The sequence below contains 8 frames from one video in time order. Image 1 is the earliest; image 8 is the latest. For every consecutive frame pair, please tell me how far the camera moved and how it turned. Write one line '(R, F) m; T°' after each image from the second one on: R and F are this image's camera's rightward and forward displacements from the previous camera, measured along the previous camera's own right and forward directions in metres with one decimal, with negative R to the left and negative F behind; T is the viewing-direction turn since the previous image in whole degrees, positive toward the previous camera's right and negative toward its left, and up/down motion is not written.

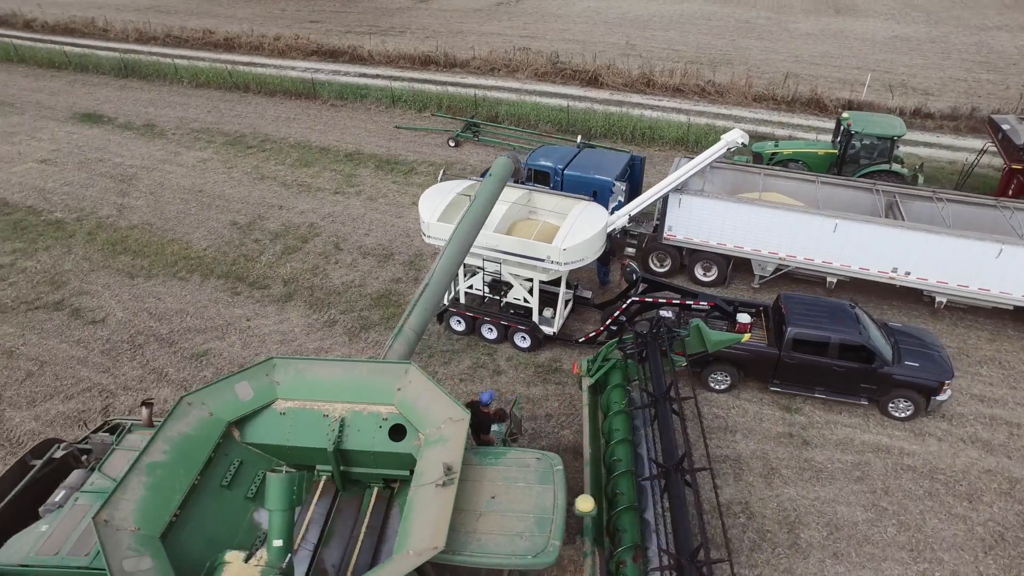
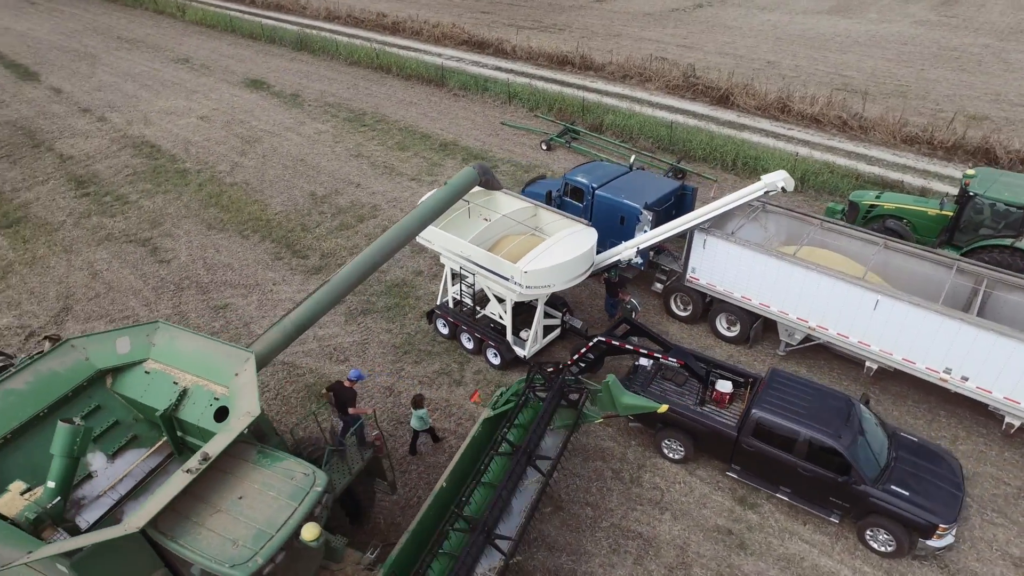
(+2.9, +0.8) m; -16°
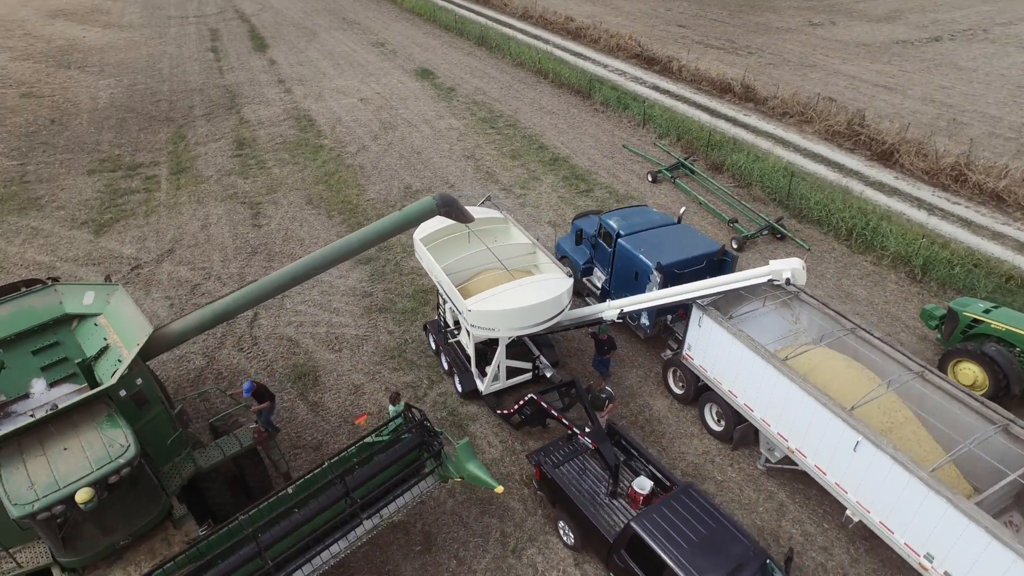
(+3.2, +0.7) m; -18°
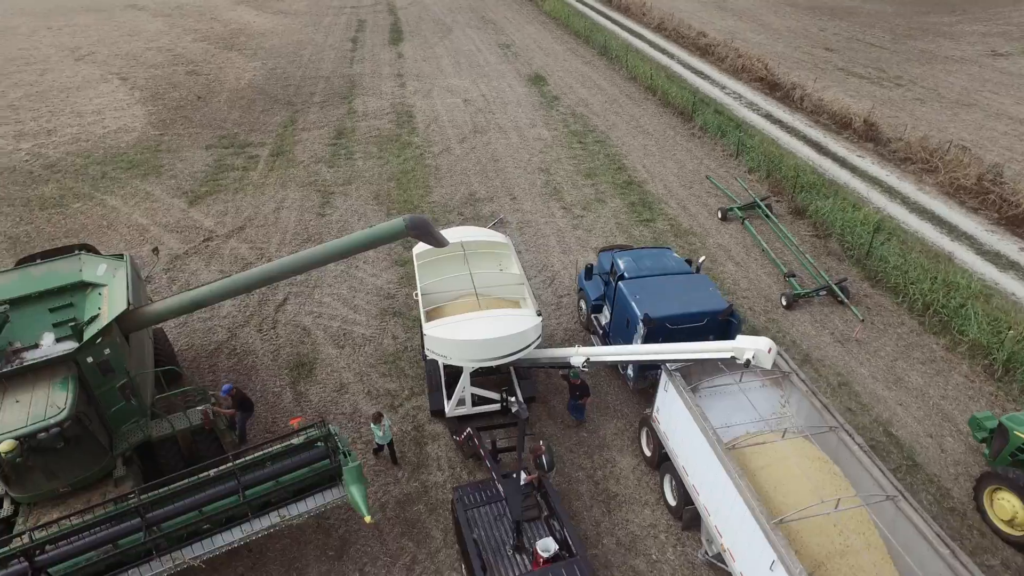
(+2.3, +0.4) m; -12°
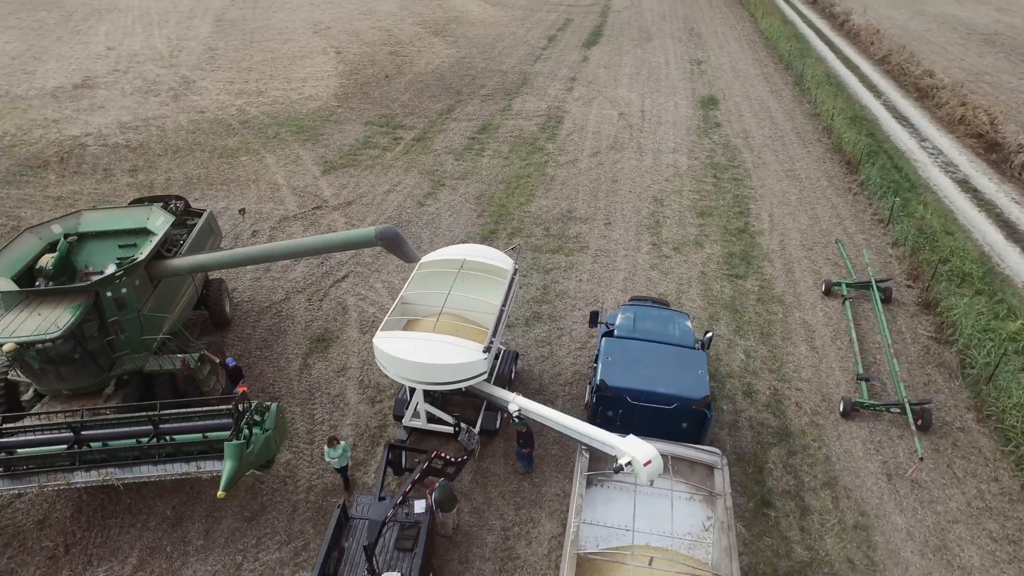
(+3.2, +0.8) m; -18°
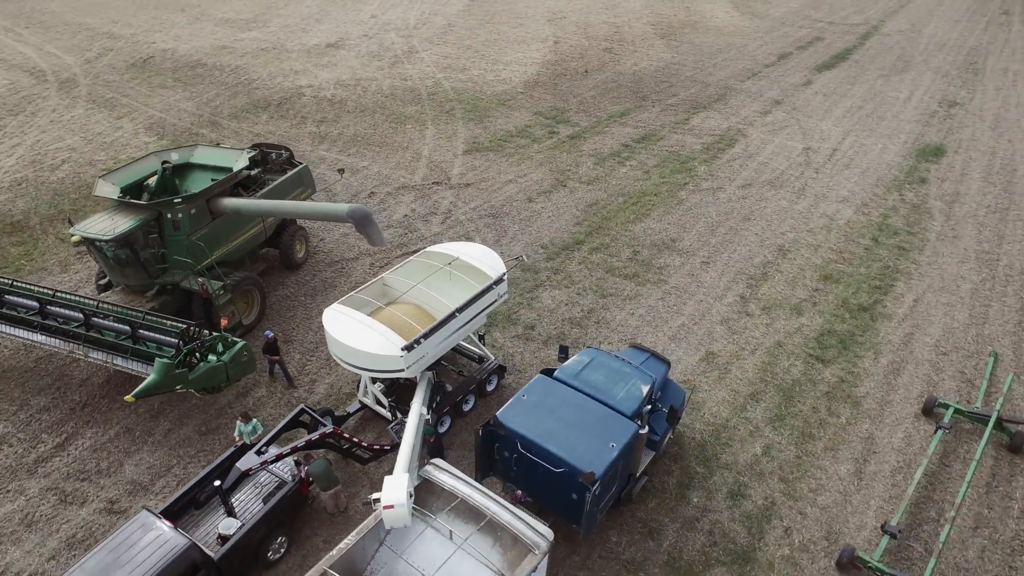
(+3.7, +1.2) m; -21°
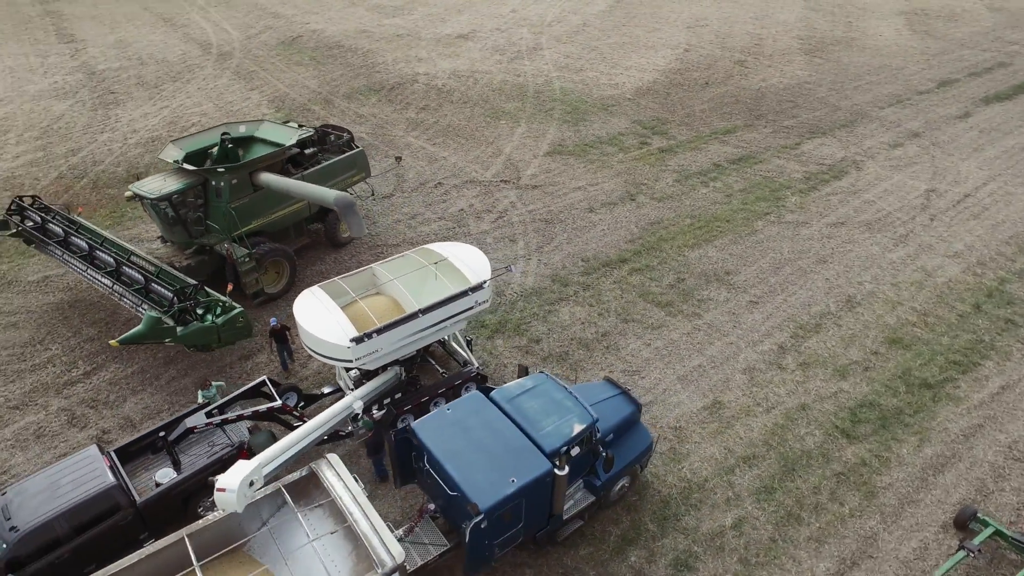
(+2.3, +0.6) m; -13°
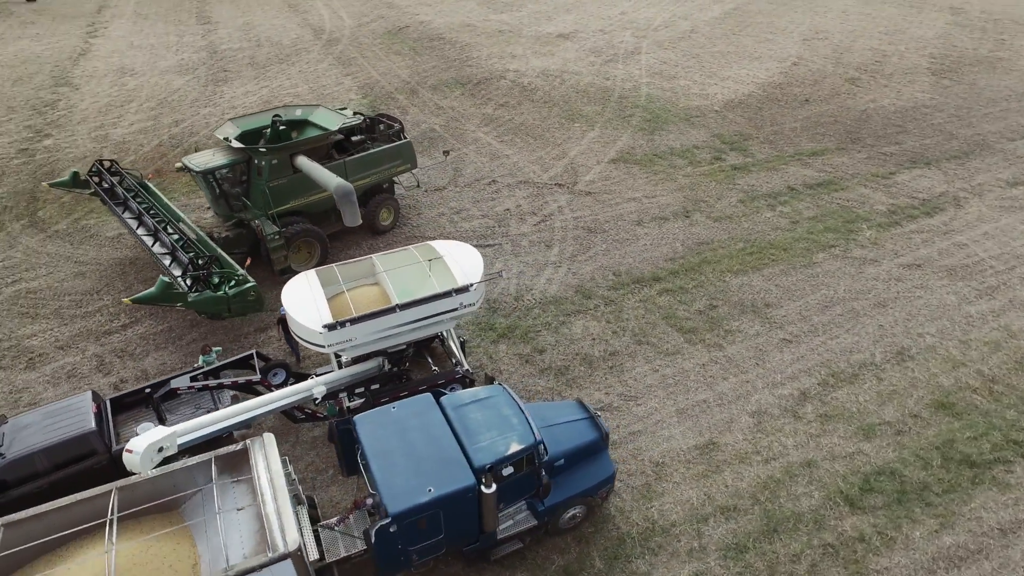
(+1.7, +0.4) m; -10°
